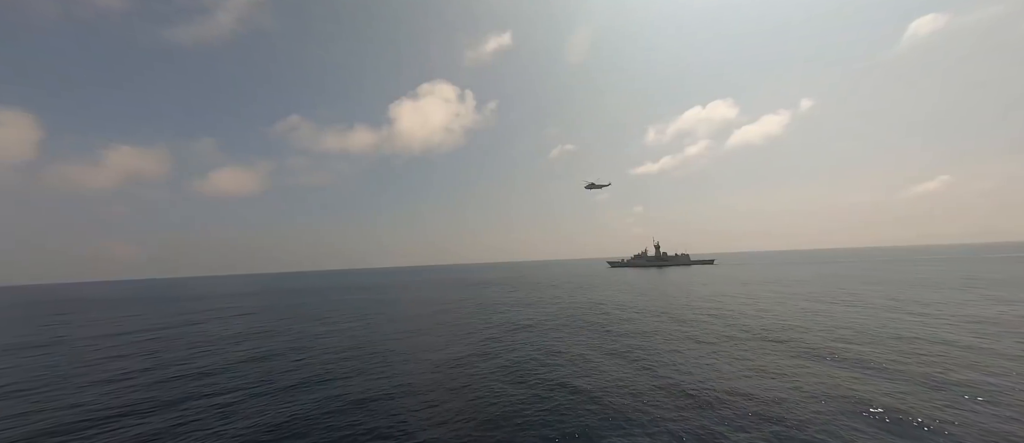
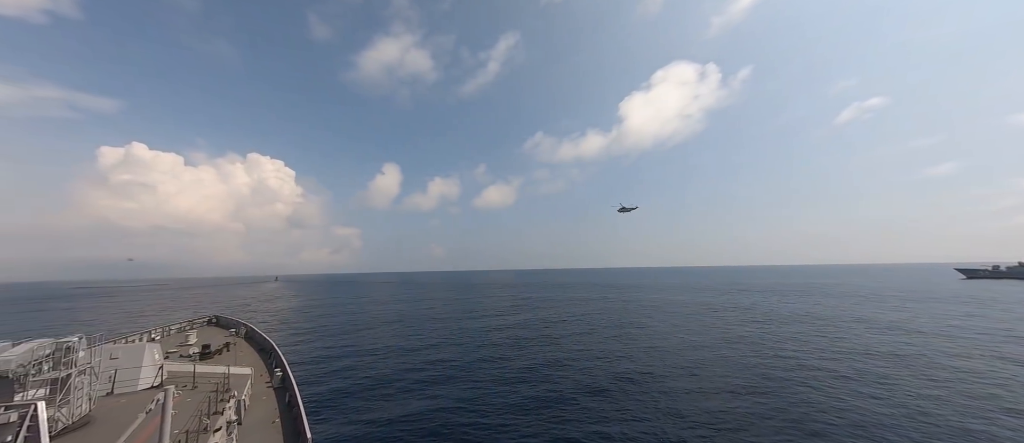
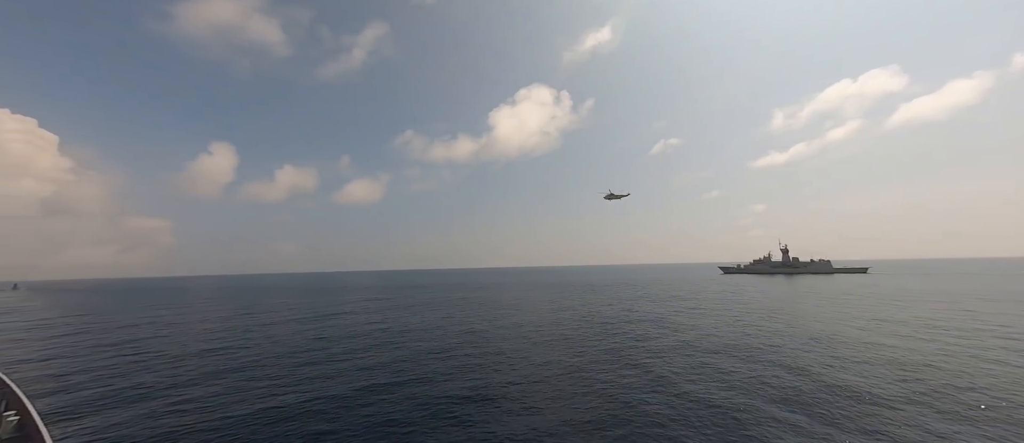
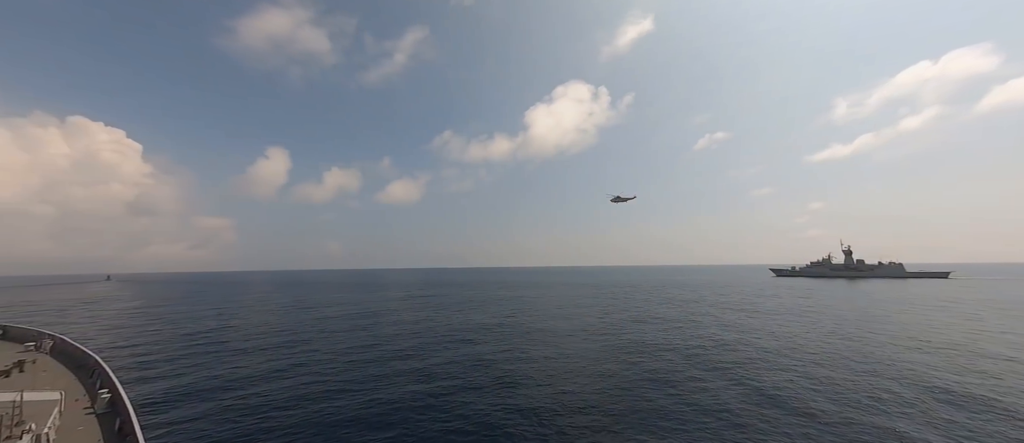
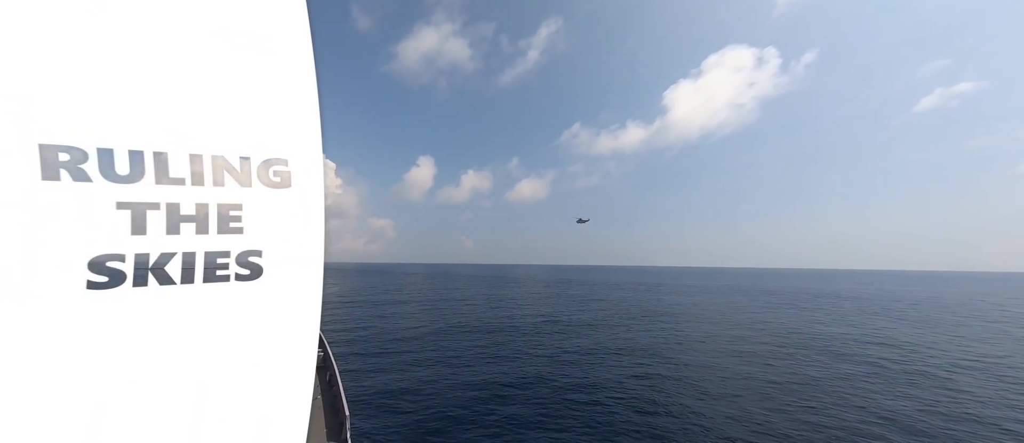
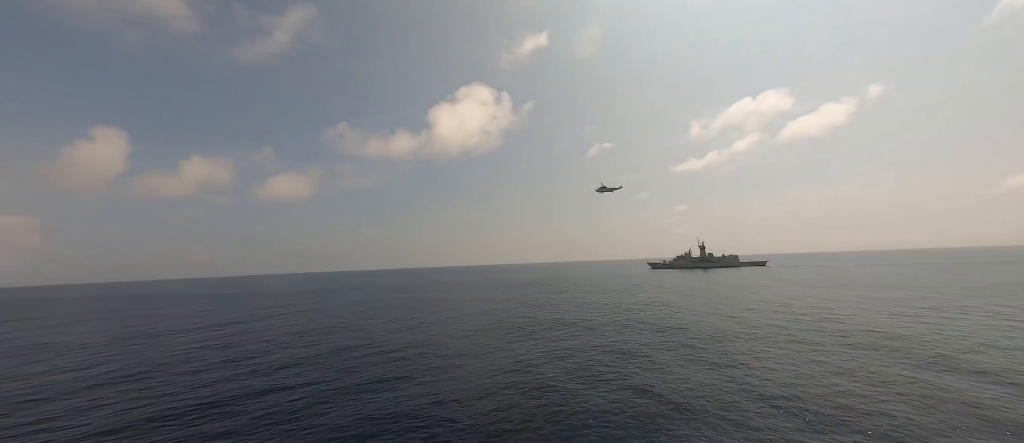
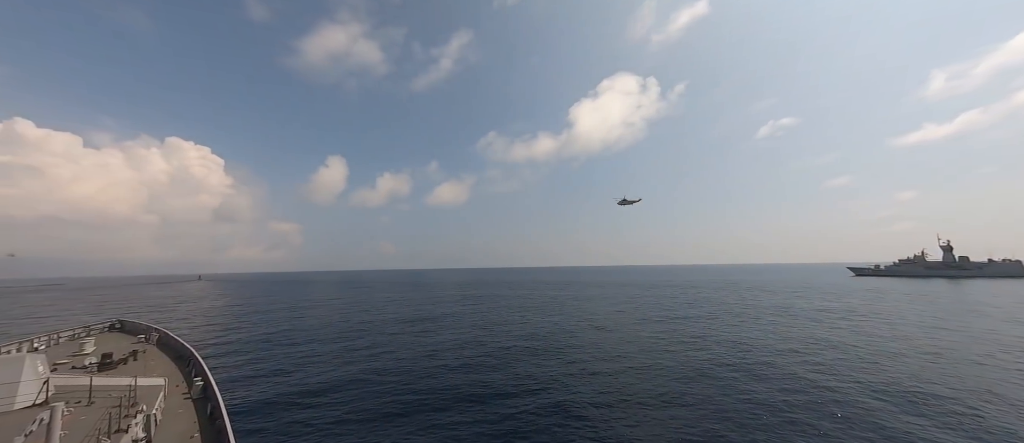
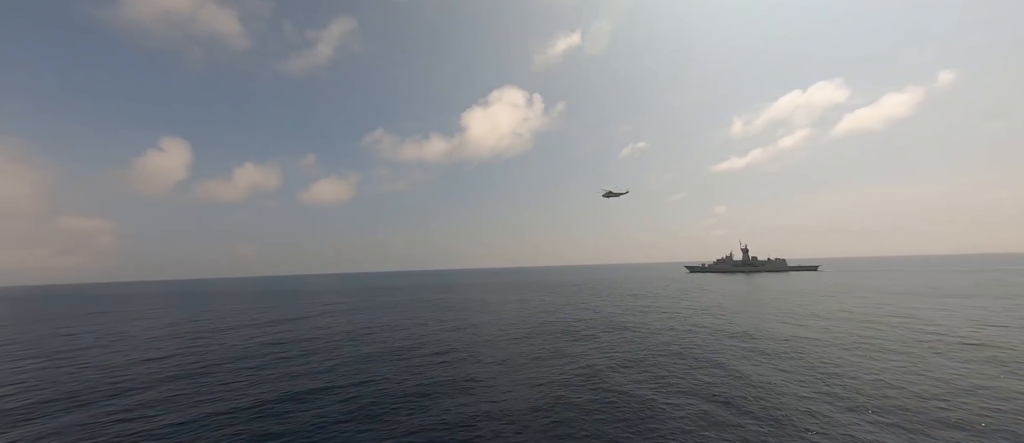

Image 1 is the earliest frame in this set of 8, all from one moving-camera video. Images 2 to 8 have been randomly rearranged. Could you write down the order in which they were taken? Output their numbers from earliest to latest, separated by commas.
6, 8, 3, 4, 7, 2, 5
